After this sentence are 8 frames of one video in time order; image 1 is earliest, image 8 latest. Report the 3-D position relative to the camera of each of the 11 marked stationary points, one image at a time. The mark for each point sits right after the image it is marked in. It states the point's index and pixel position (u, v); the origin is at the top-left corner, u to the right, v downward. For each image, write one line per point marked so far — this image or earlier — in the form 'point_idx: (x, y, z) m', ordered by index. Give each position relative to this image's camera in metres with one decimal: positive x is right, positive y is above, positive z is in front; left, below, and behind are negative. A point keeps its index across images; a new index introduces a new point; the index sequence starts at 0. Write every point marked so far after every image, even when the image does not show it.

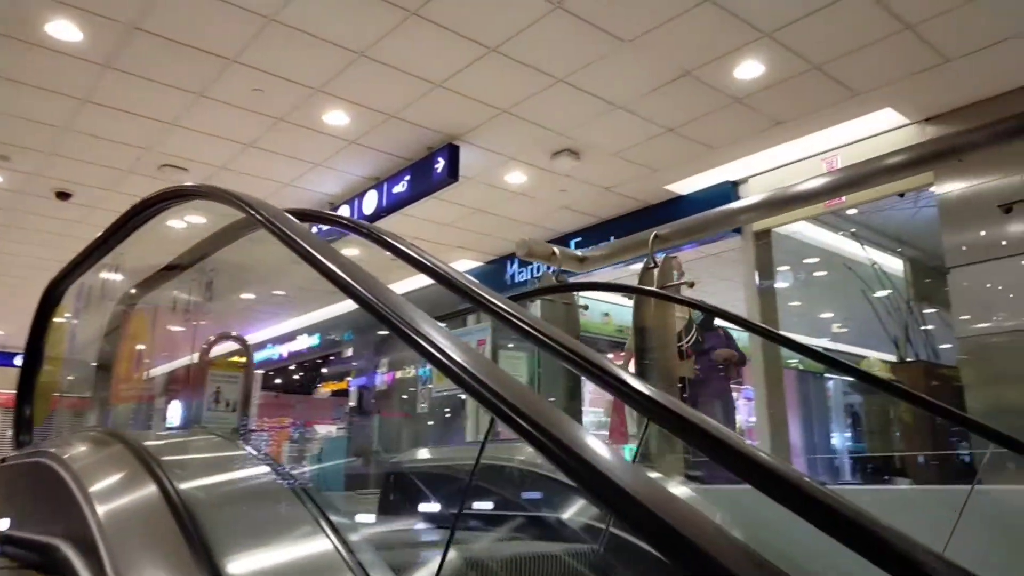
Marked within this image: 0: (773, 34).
0: (+1.5, +1.5, +4.4) m
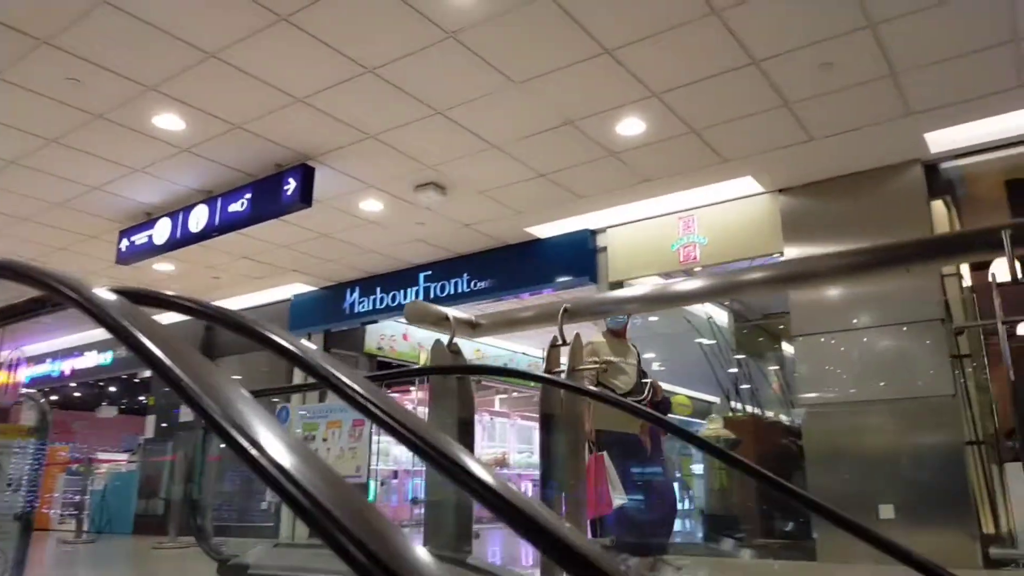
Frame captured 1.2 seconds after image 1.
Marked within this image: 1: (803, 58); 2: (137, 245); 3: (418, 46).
0: (+0.9, +1.1, +4.3) m
1: (+1.5, +1.2, +3.9) m
2: (-3.0, +0.3, +6.0) m
3: (-0.5, +1.2, +3.9) m
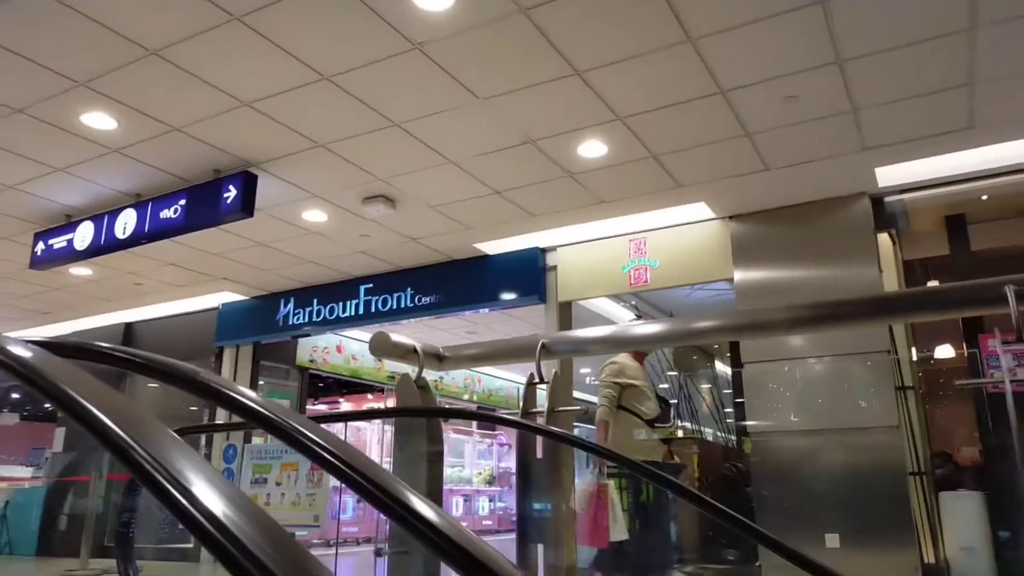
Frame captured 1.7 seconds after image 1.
0: (+0.6, +1.0, +4.3) m
1: (+1.3, +1.0, +3.9) m
2: (-3.4, +0.3, +5.6) m
3: (-0.6, +1.1, +3.7) m
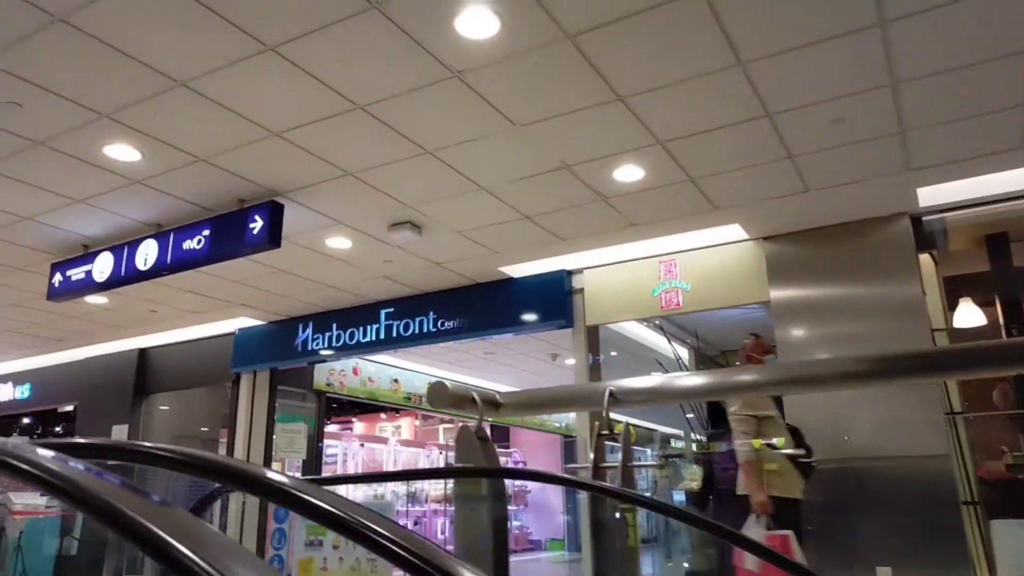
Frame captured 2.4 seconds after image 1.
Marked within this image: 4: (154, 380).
0: (+0.8, +0.8, +4.1) m
1: (+1.5, +0.9, +3.8) m
2: (-3.2, +0.1, +5.4) m
3: (-0.4, +0.9, +3.5) m
4: (-4.2, -1.1, +8.8) m
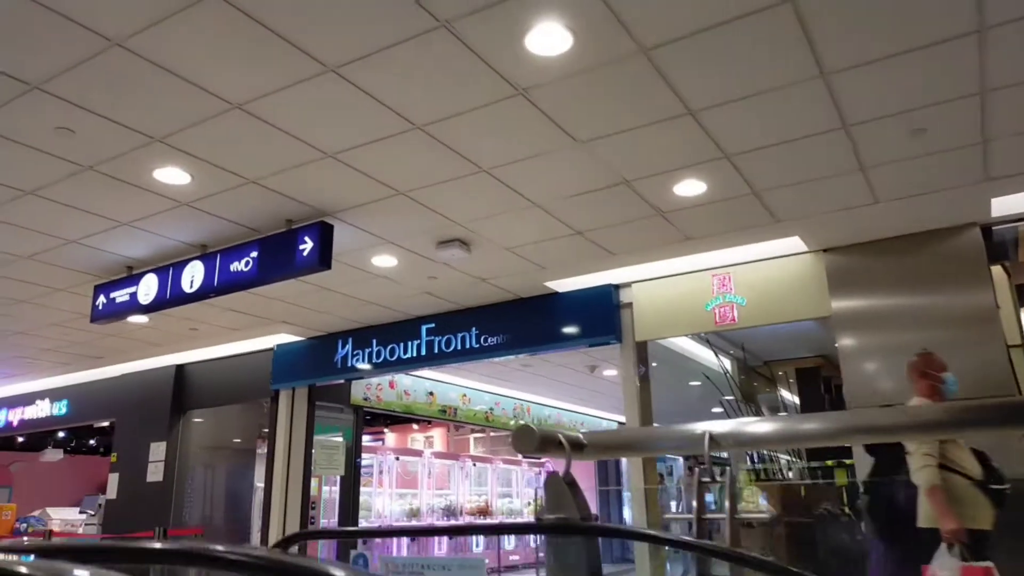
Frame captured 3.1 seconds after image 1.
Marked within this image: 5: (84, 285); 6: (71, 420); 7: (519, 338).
0: (+1.2, +0.7, +4.0) m
1: (+1.8, +0.8, +3.6) m
2: (-2.8, -0.1, +5.4) m
3: (-0.1, +0.8, +3.4) m
4: (-3.7, -1.3, +8.8) m
5: (-3.4, 0.0, +5.9) m
6: (-5.7, -1.7, +9.8) m
7: (+0.1, -0.4, +6.5) m
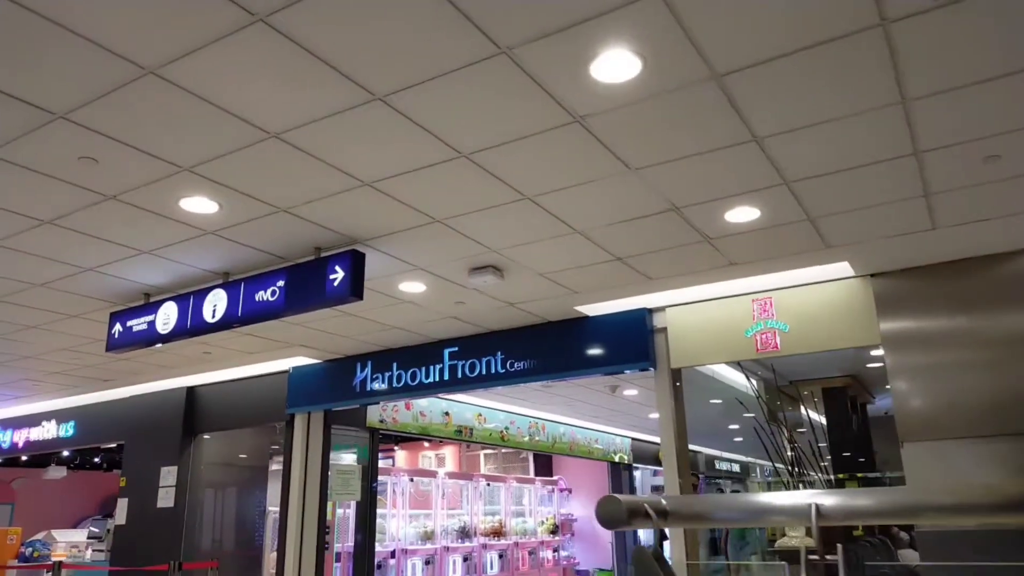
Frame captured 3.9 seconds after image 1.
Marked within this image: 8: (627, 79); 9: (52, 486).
0: (+1.4, +0.5, +3.7) m
1: (+2.1, +0.6, +3.4) m
2: (-2.6, -0.3, +5.1) m
3: (+0.1, +0.7, +3.2) m
4: (-3.5, -1.5, +8.6) m
5: (-3.1, -0.2, +5.7) m
6: (-5.5, -2.0, +9.6) m
7: (+0.3, -0.6, +6.3) m
8: (+0.4, +0.8, +2.8) m
9: (-9.8, -4.2, +16.2) m
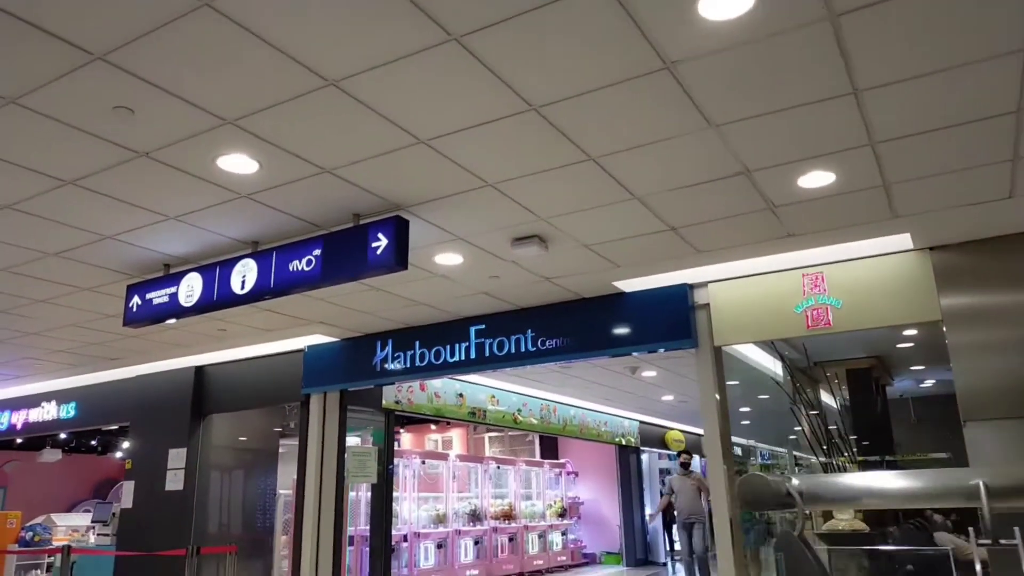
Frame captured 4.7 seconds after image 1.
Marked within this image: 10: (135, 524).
0: (+1.7, +0.7, +3.5) m
1: (+2.4, +0.8, +3.2) m
2: (-2.3, -0.1, +4.8) m
3: (+0.4, +0.8, +2.9) m
4: (-3.3, -1.2, +8.3) m
5: (-2.9, 0.0, +5.4) m
6: (-5.3, -1.7, +9.3) m
7: (+0.6, -0.4, +6.0) m
8: (+0.7, +0.9, +2.5) m
9: (-9.7, -3.8, +15.8) m
10: (-4.1, -2.6, +8.2) m
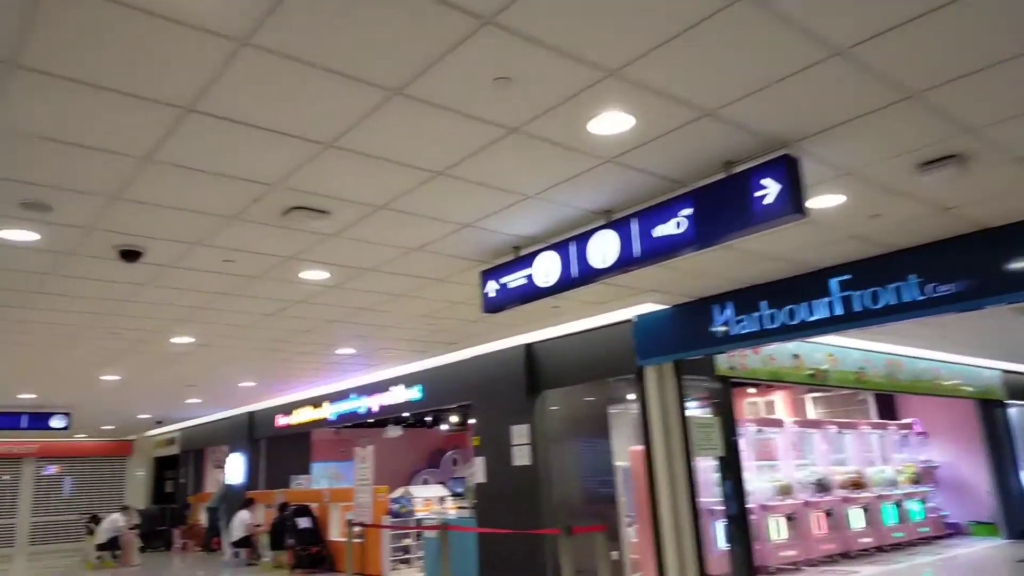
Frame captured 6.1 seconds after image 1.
0: (+3.2, +1.1, +2.1) m
1: (+3.7, +1.2, +1.6) m
2: (0.0, 0.0, +4.8) m
3: (+1.8, +1.0, +2.0) m
4: (+0.4, -1.0, +8.3) m
5: (-0.4, +0.1, +5.5) m
6: (-1.2, -1.6, +10.0) m
7: (+3.1, +0.1, +4.9) m
8: (+2.0, +1.2, +1.5) m
9: (-2.9, -3.7, +17.7) m
10: (-0.3, -2.4, +8.6) m
